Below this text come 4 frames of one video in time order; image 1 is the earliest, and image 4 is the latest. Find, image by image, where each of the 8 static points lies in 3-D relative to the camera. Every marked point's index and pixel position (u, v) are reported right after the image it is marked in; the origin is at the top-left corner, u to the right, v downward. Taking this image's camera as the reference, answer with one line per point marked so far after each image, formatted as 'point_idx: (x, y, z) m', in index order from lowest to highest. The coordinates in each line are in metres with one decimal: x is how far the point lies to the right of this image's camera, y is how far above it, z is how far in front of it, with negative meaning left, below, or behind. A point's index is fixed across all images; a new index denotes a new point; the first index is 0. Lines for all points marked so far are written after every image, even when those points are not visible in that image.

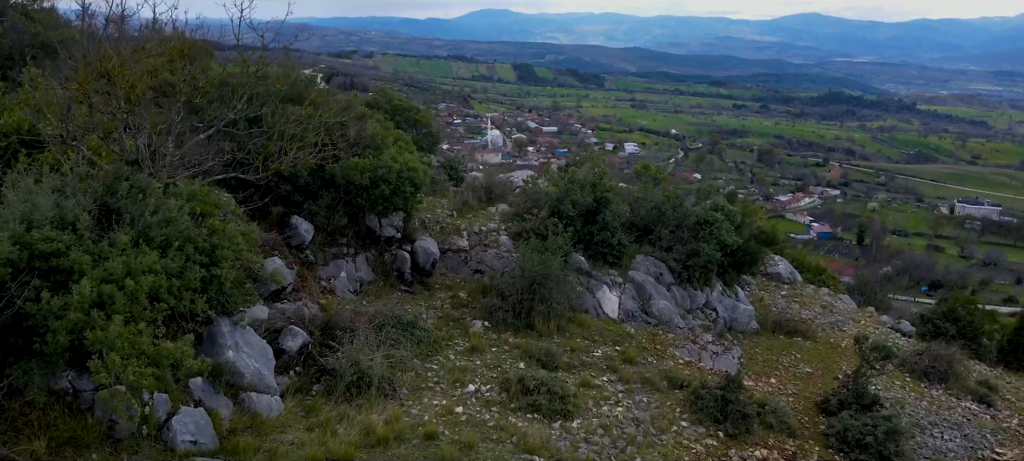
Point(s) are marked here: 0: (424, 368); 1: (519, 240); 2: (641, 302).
0: (-0.5, -0.7, +3.2) m
1: (0.0, -0.1, +4.5) m
2: (+0.9, -0.5, +4.3) m
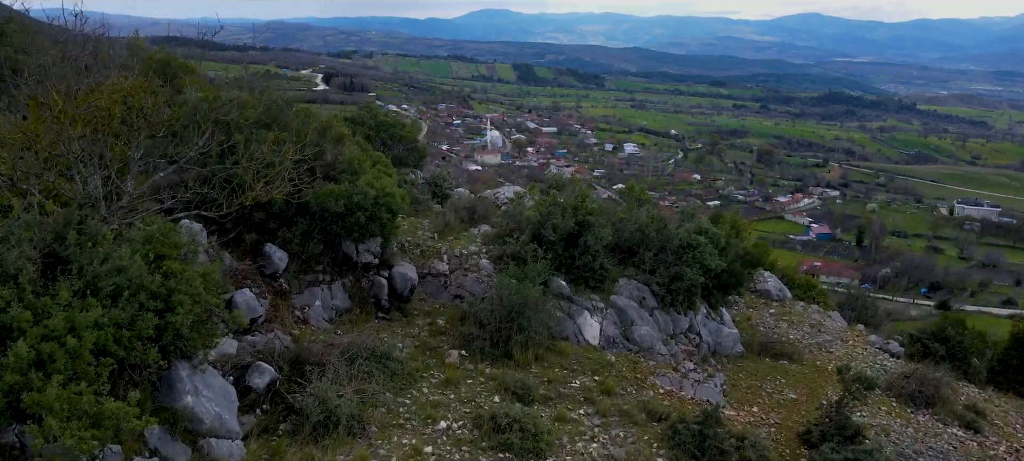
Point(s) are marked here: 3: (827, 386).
0: (-0.6, -0.9, +3.2) m
1: (-0.1, -0.2, +4.4) m
2: (+0.7, -0.7, +4.2) m
3: (+2.3, -1.1, +4.5) m
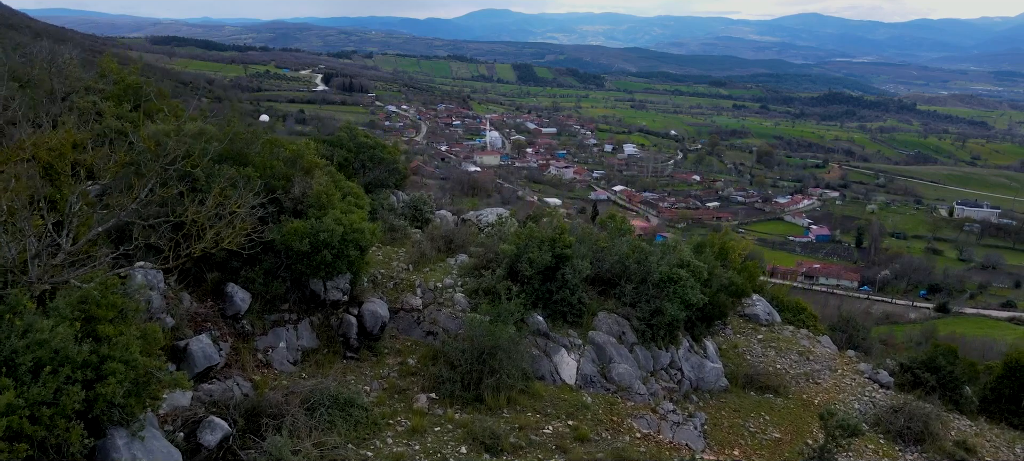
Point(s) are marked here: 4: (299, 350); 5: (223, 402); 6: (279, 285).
0: (-0.8, -1.1, +3.1) m
1: (-0.3, -0.5, +4.3) m
2: (+0.6, -0.9, +4.1) m
3: (+2.1, -1.4, +4.4) m
4: (-1.3, -0.7, +3.7) m
5: (-1.4, -0.8, +3.1) m
6: (-1.4, -0.3, +3.7) m
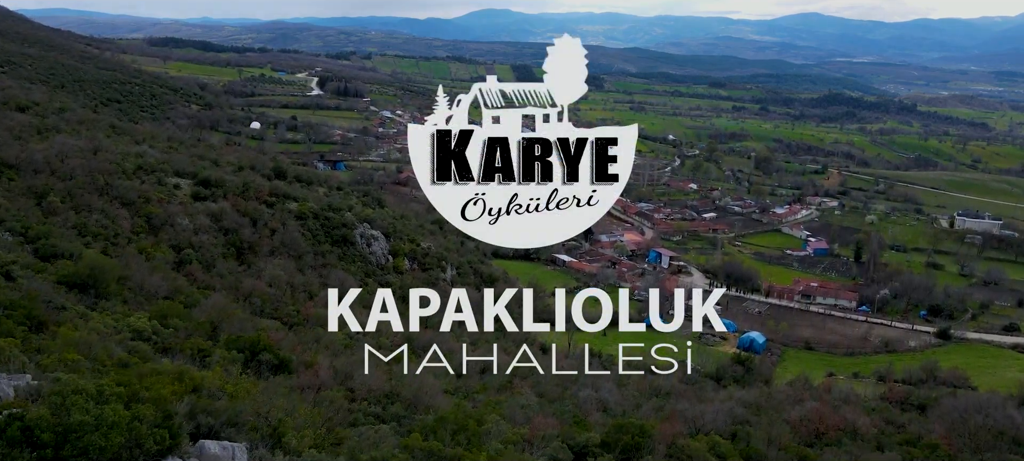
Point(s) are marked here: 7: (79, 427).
0: (-2.1, -3.1, +1.0) m
1: (-1.6, -2.5, +2.3) m
2: (-0.7, -2.9, +2.1) m
3: (+0.8, -3.4, +2.4) m
4: (-2.6, -2.8, +1.7) m
5: (-2.7, -2.9, +1.1) m
6: (-2.7, -2.4, +1.7) m
7: (-2.7, -1.2, +4.0) m
